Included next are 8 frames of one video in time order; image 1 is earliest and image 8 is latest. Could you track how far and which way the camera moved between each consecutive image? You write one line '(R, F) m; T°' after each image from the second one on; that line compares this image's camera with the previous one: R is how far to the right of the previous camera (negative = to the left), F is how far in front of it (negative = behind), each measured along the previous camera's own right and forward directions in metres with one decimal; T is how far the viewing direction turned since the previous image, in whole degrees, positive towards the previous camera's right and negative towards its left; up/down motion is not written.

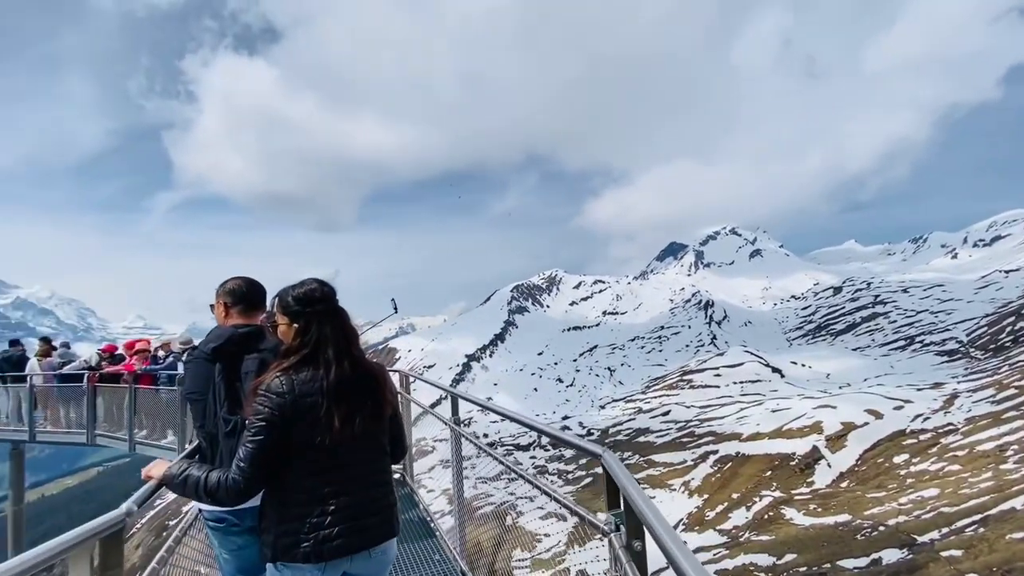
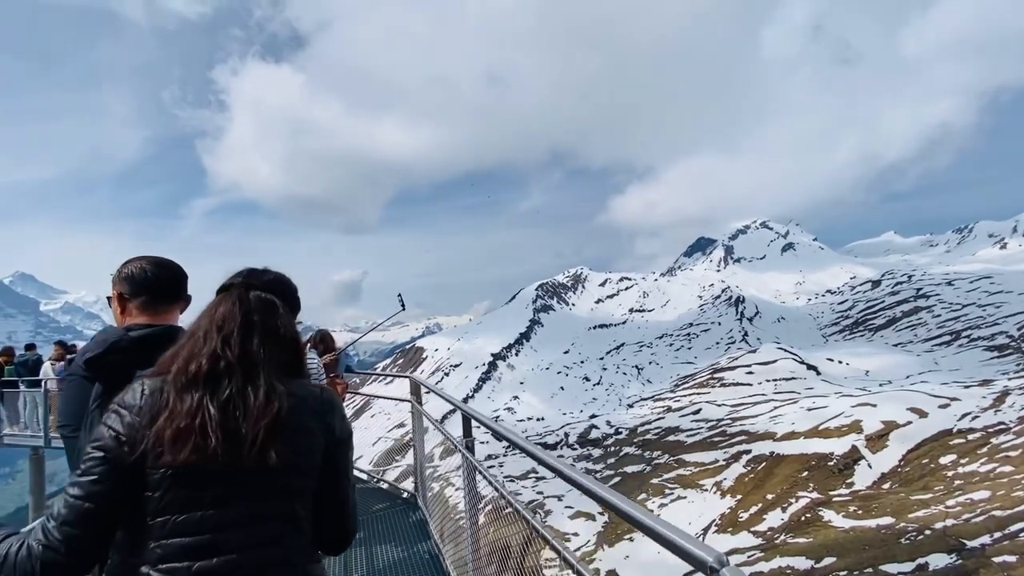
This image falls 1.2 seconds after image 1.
(0.0, +0.9) m; -2°
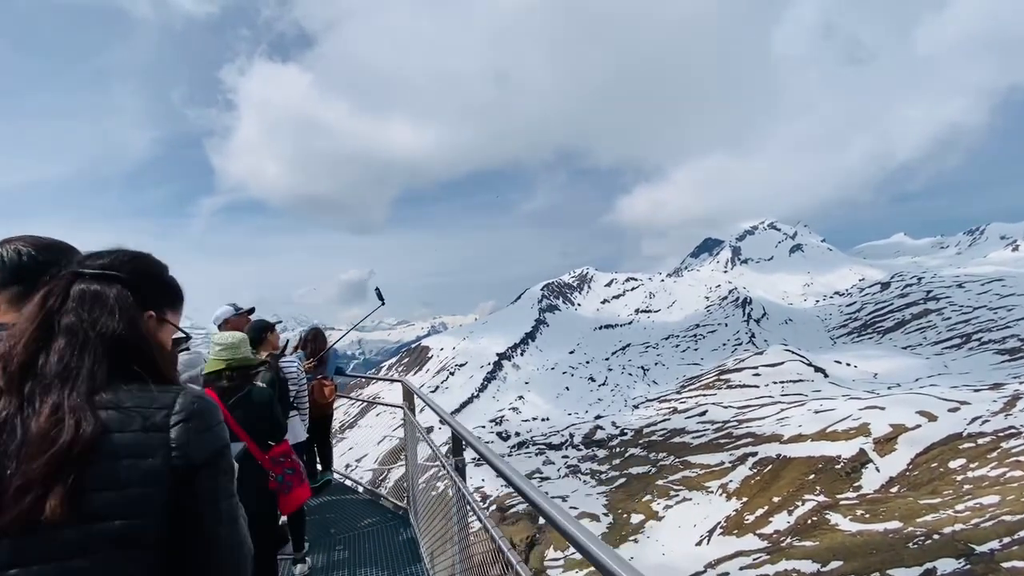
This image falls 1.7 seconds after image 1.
(0.0, +0.2) m; 0°
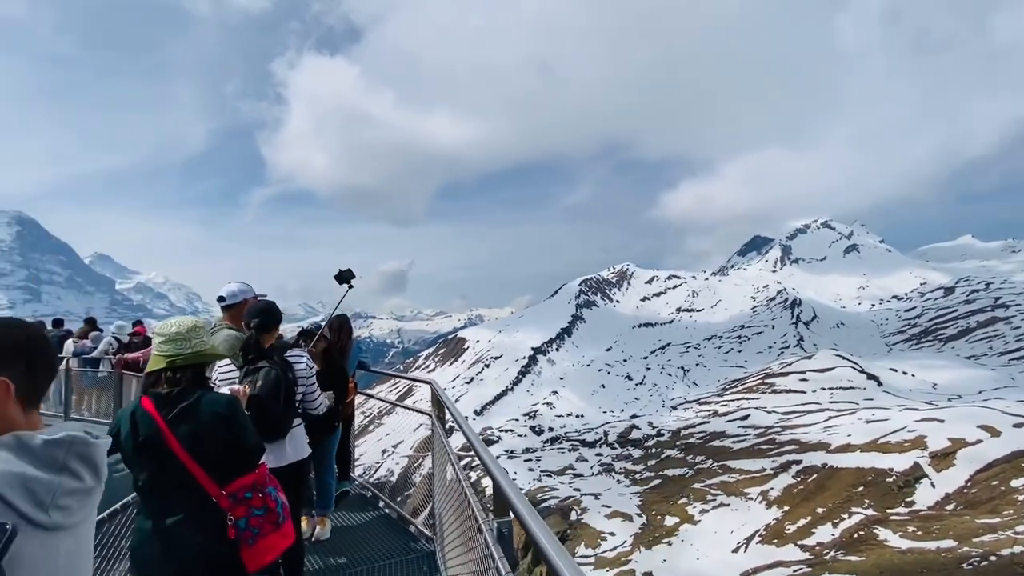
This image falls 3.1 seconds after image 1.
(-0.1, +1.1) m; -3°
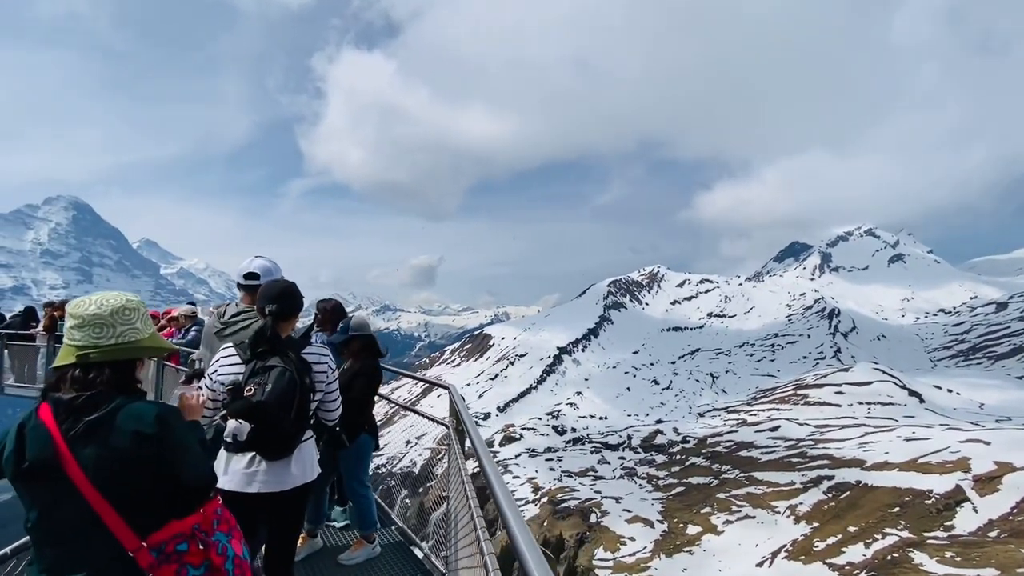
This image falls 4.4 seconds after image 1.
(0.0, +1.0) m; -2°
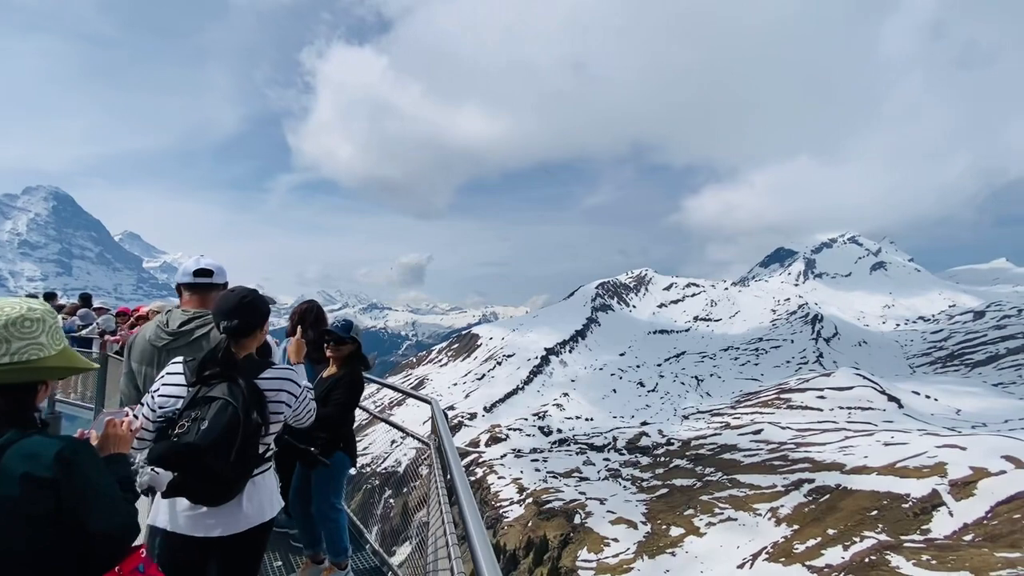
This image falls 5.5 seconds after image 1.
(0.0, -0.4) m; +1°
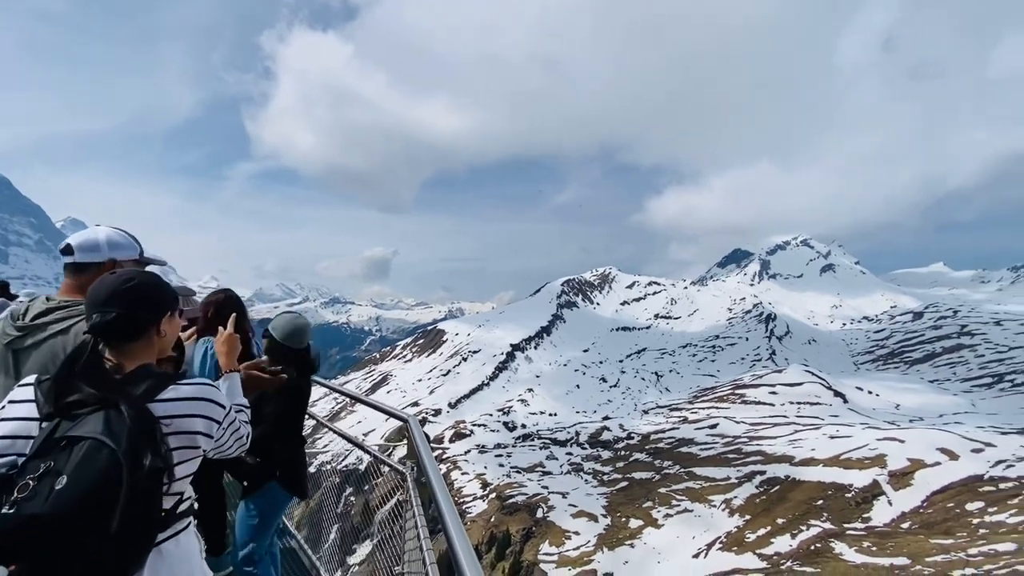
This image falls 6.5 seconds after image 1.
(0.0, -1.1) m; +3°
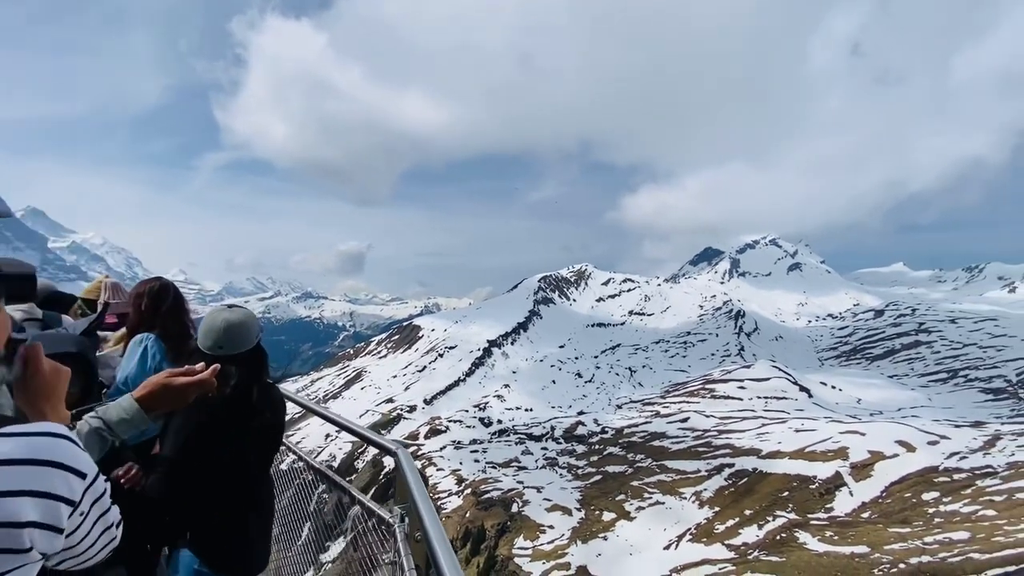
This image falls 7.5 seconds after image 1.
(0.0, -0.7) m; +2°
